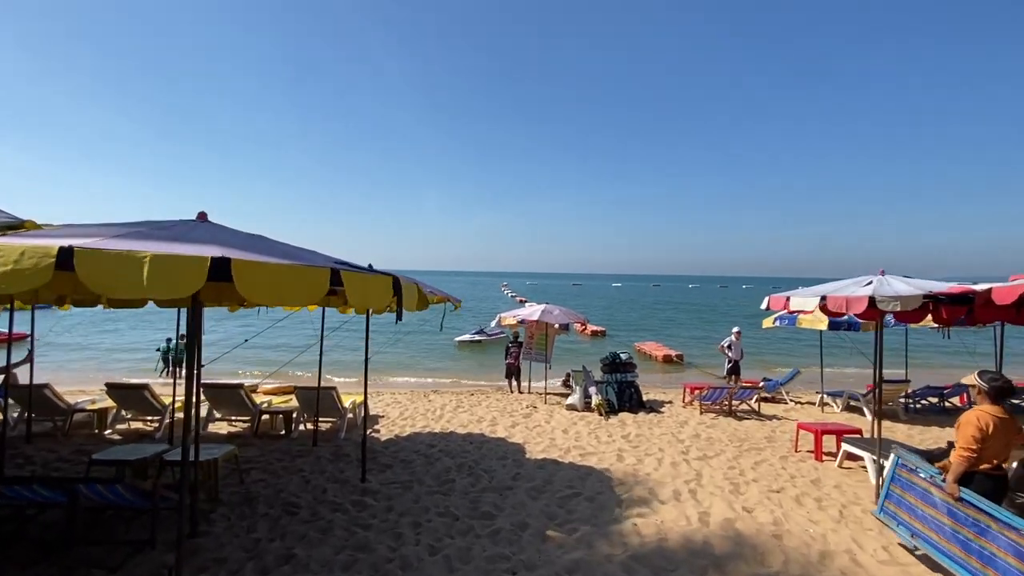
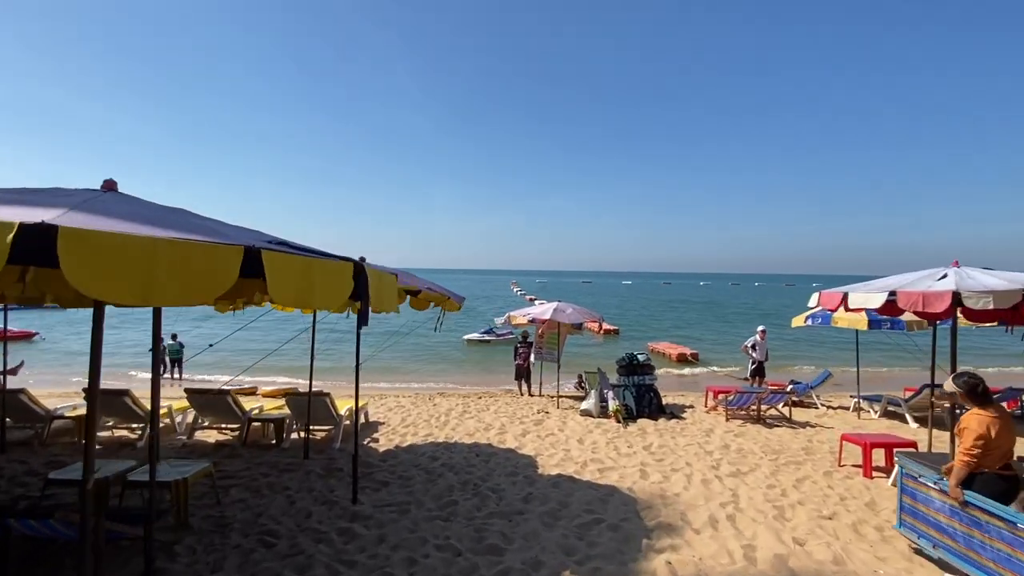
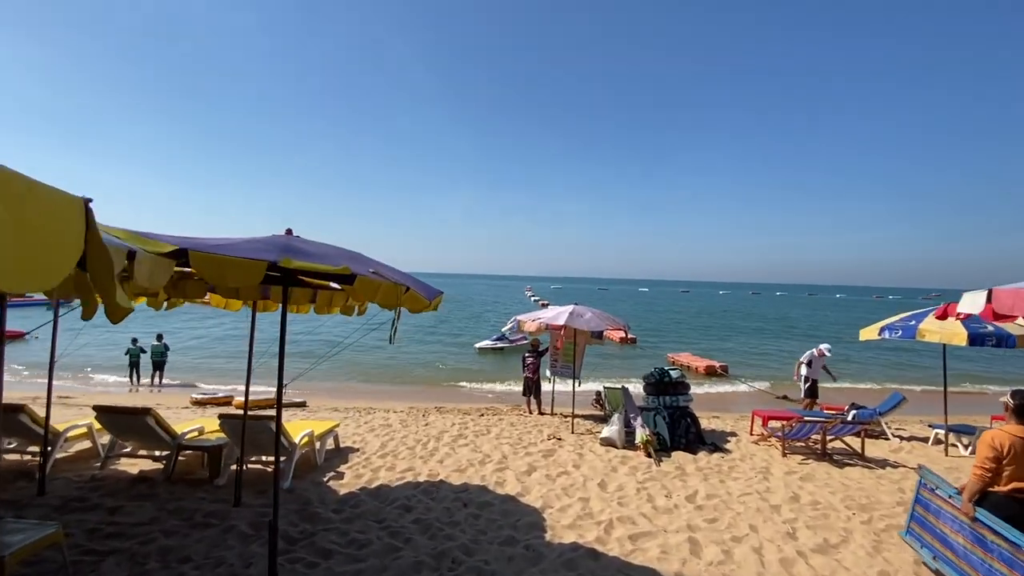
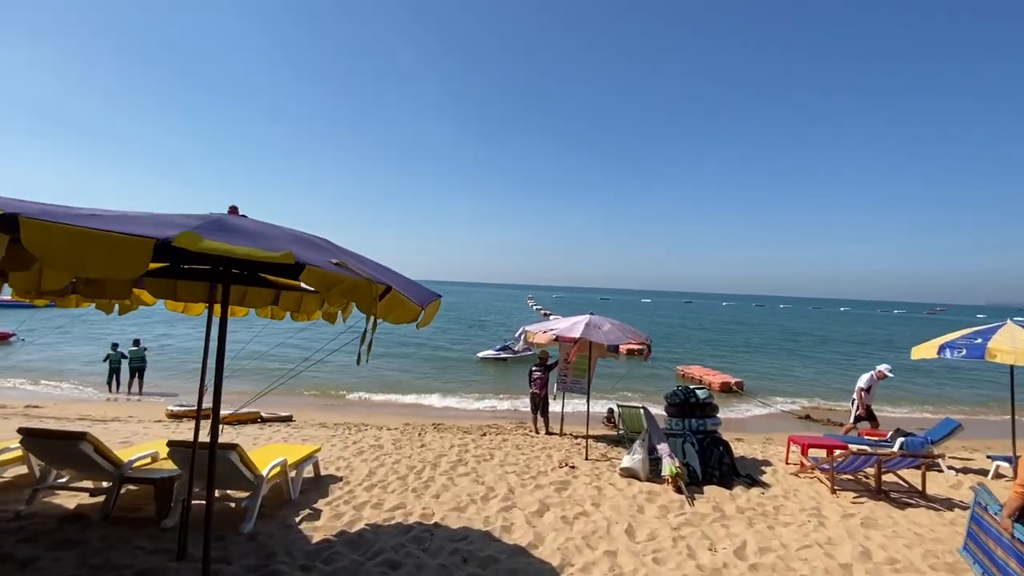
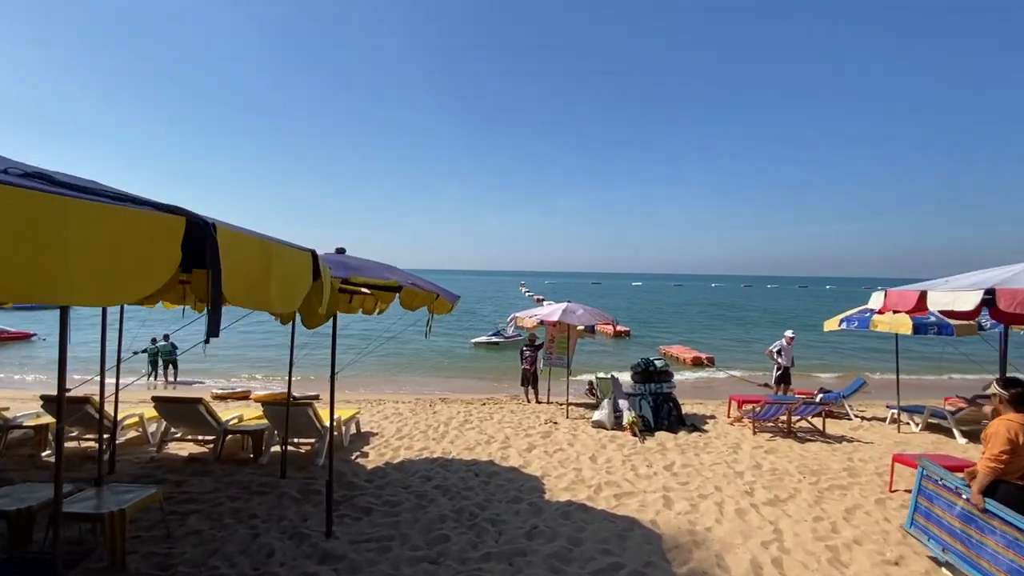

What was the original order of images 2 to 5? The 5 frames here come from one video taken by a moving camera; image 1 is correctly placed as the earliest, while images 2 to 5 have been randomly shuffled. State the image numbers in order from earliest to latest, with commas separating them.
2, 5, 3, 4
